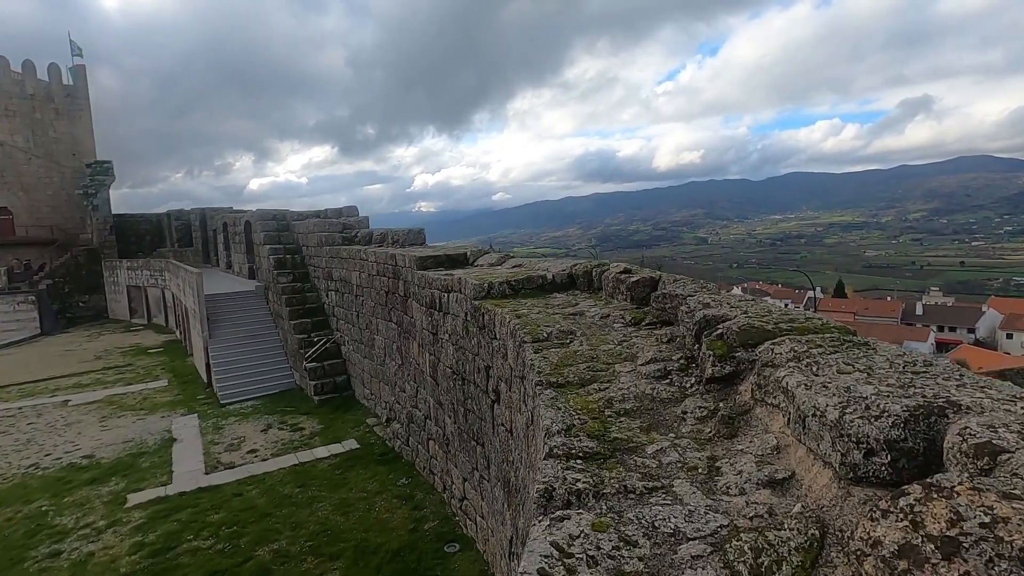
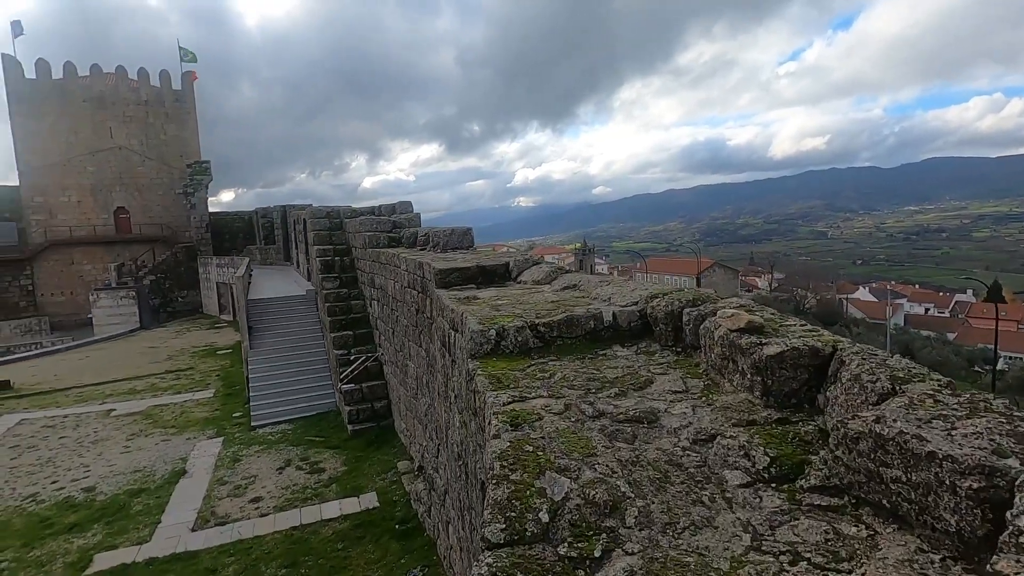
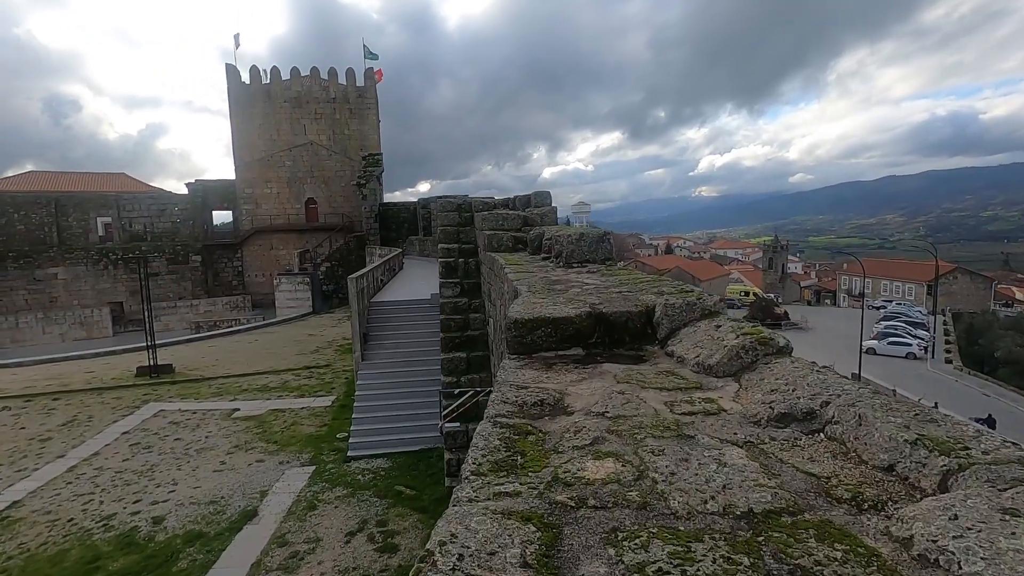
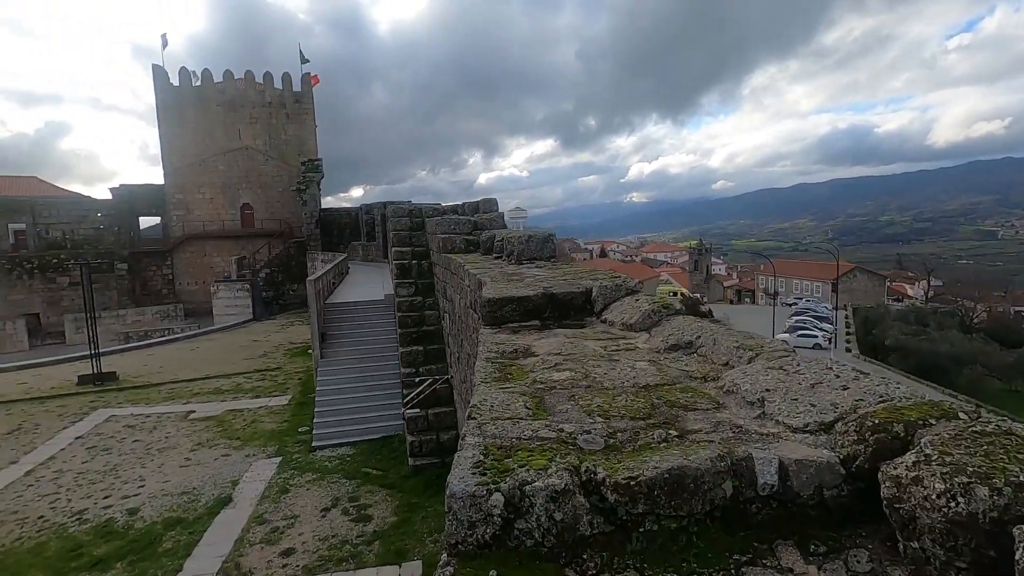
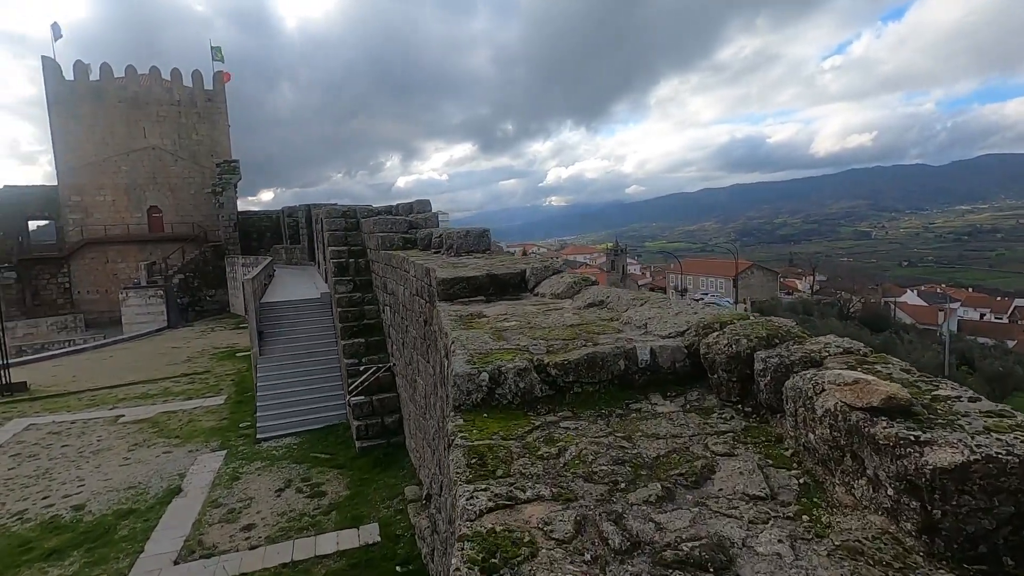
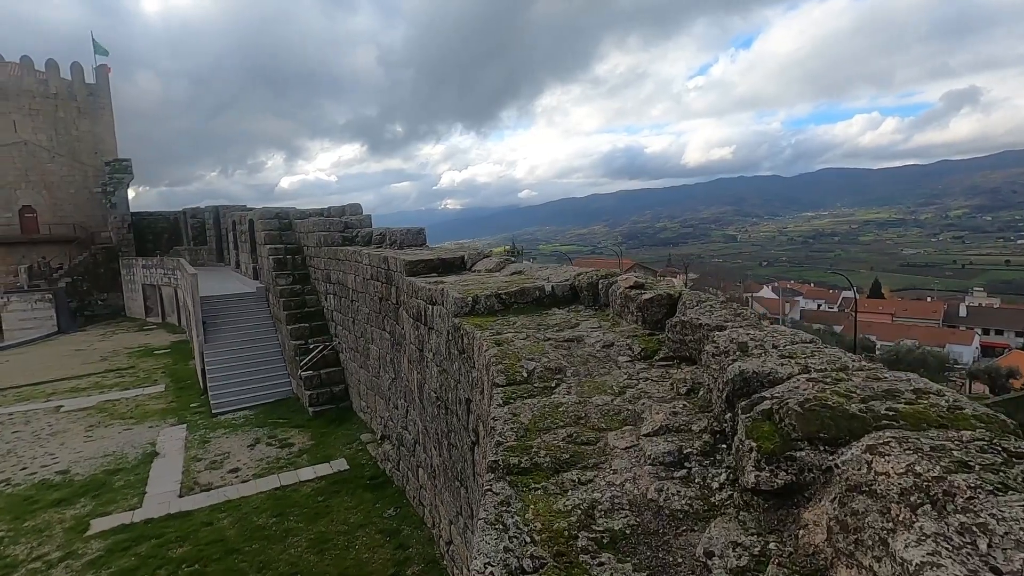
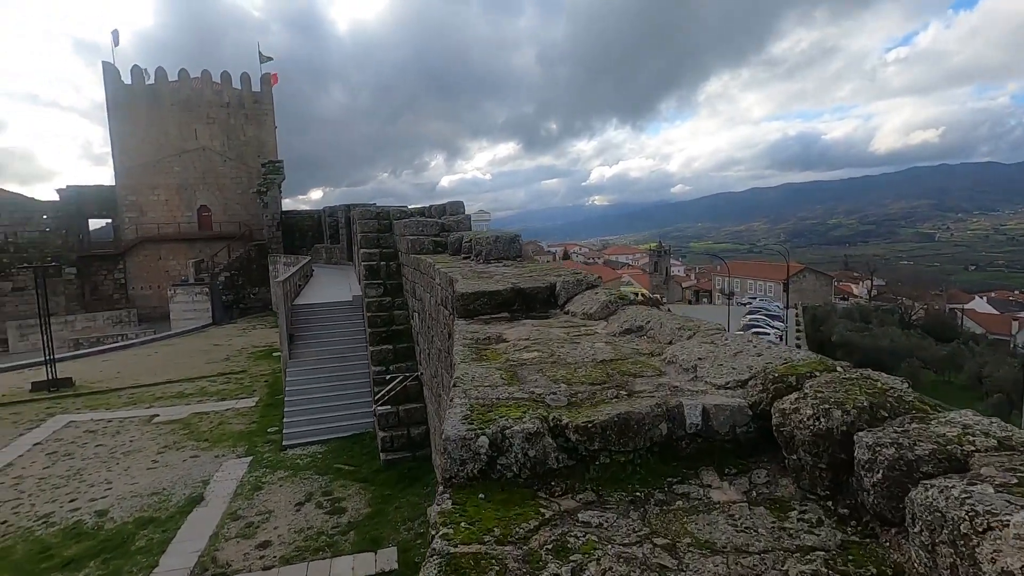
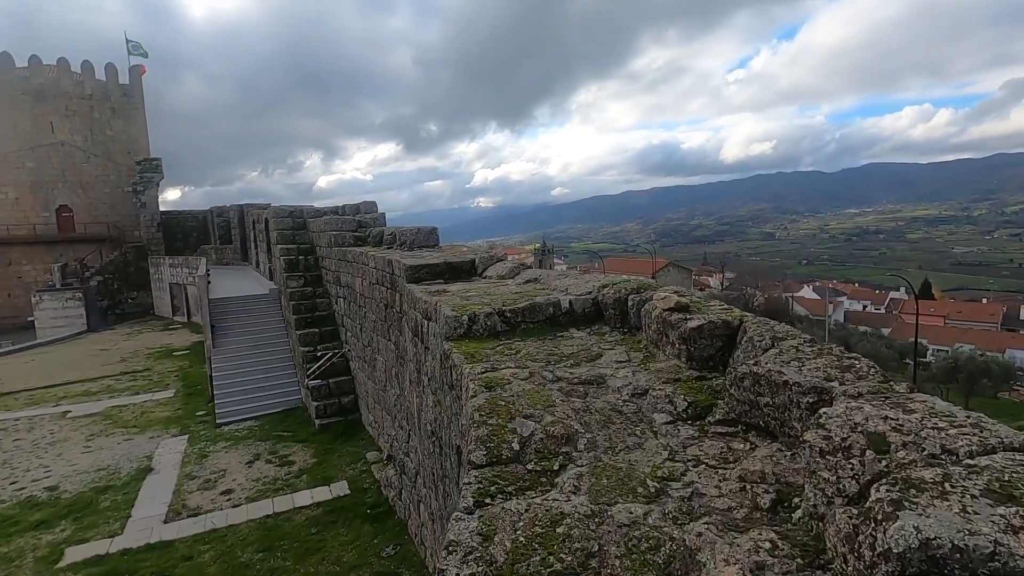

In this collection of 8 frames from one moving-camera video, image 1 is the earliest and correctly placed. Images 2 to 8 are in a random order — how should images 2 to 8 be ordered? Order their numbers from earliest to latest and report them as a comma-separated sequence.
6, 8, 2, 5, 7, 4, 3
